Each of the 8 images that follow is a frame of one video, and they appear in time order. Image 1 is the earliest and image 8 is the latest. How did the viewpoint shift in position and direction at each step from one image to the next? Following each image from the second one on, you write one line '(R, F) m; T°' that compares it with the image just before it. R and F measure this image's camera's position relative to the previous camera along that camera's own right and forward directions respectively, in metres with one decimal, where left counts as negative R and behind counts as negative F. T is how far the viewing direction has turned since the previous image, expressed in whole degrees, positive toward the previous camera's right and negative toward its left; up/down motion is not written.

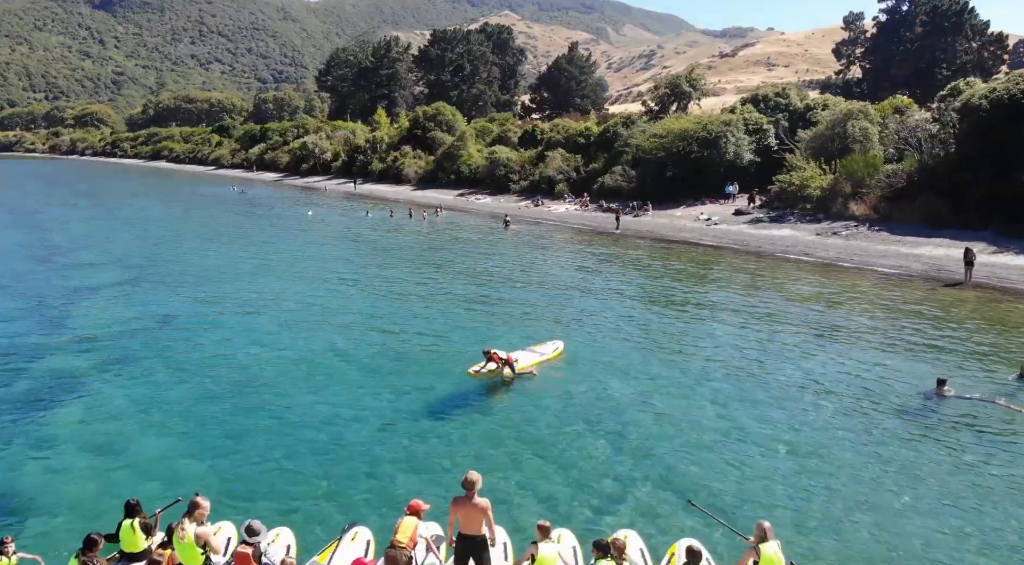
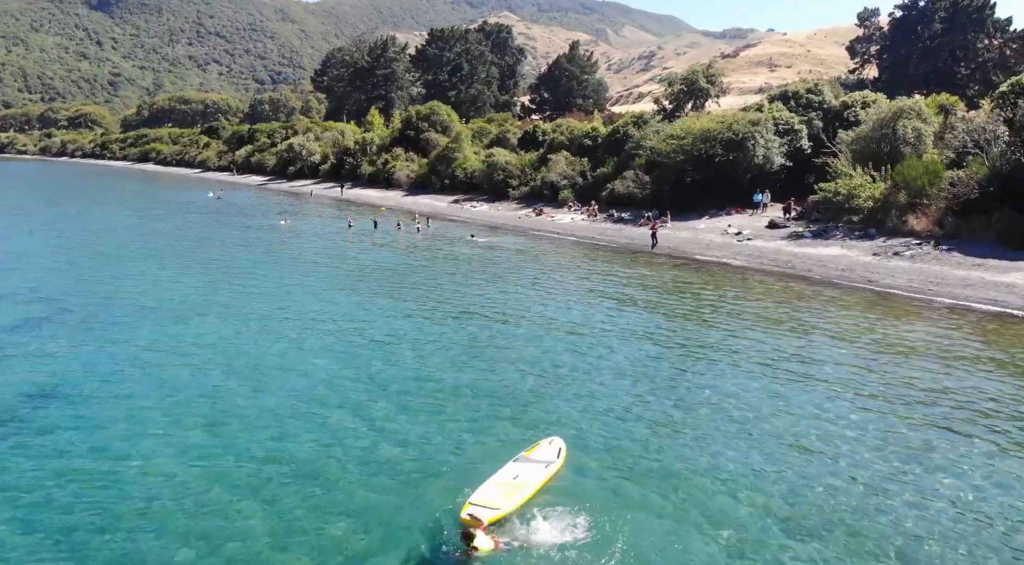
(0.0, +6.9) m; 0°
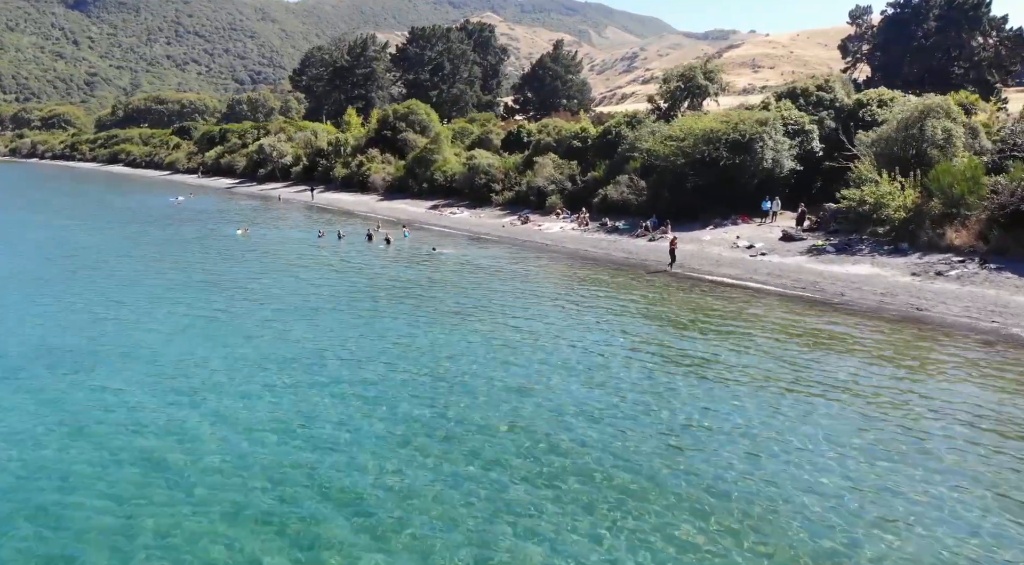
(0.0, +5.2) m; +1°
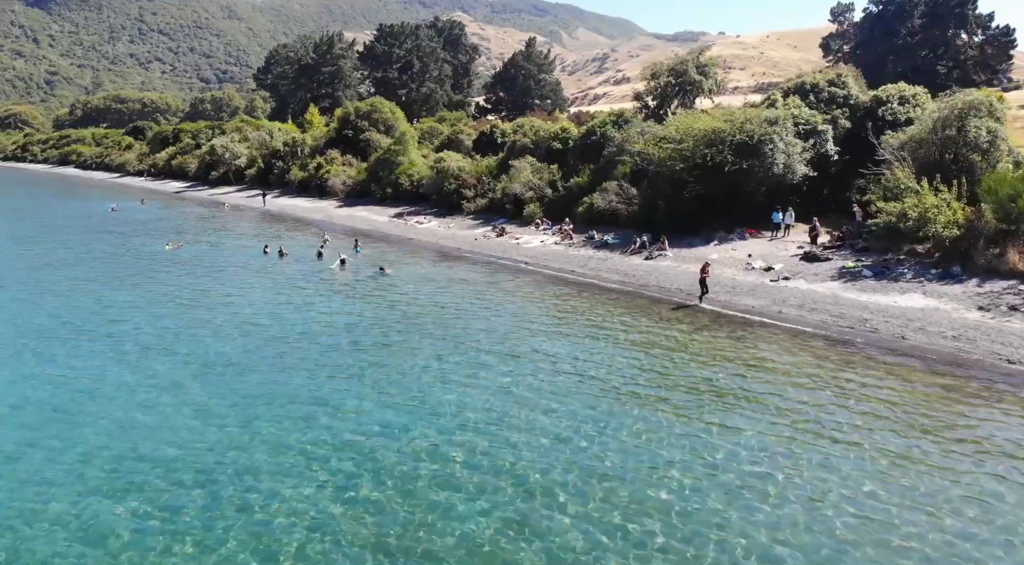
(-0.1, +6.5) m; +2°
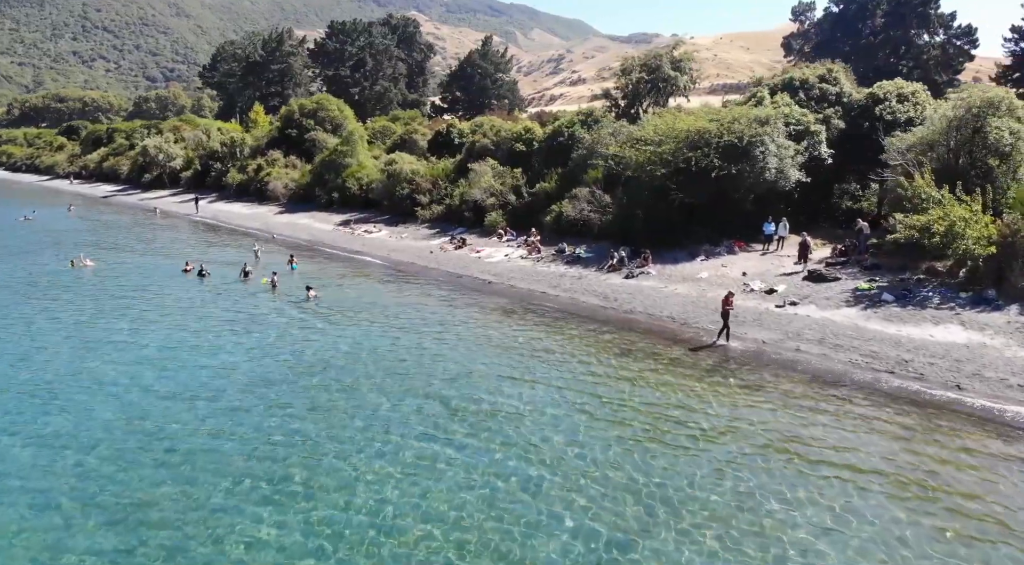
(-0.2, +5.1) m; +3°
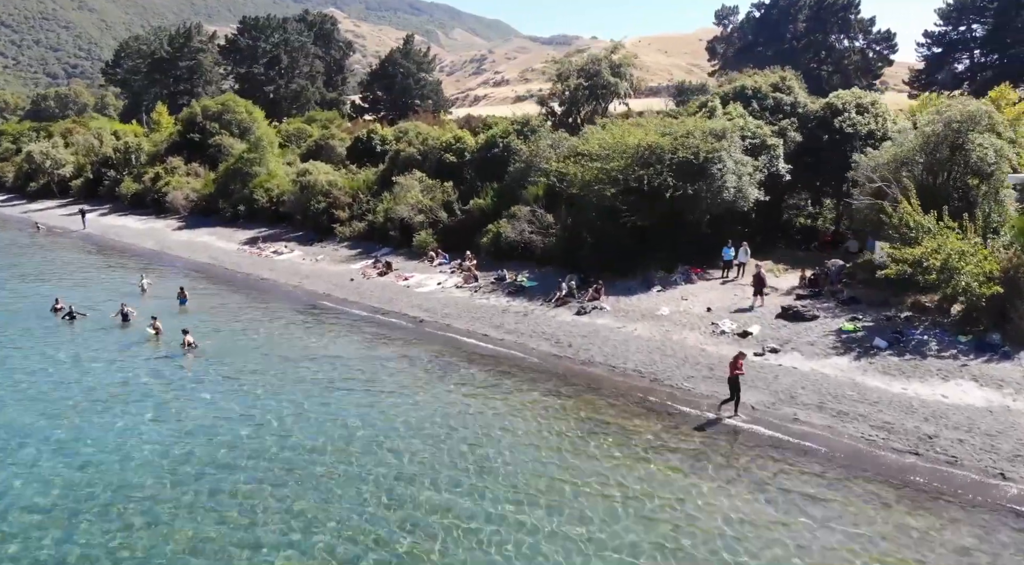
(-0.3, +4.5) m; +6°
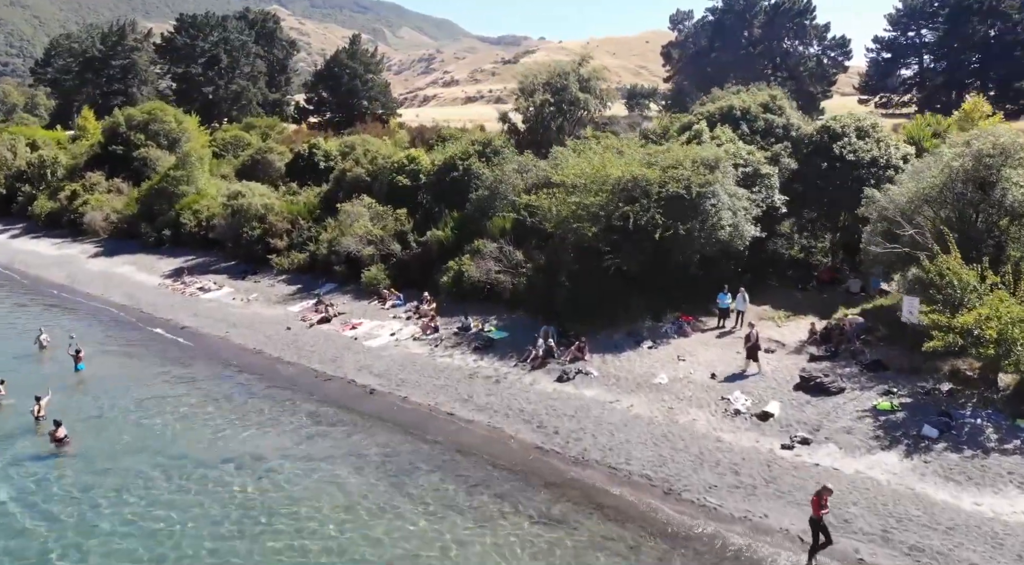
(-0.6, +4.6) m; +4°
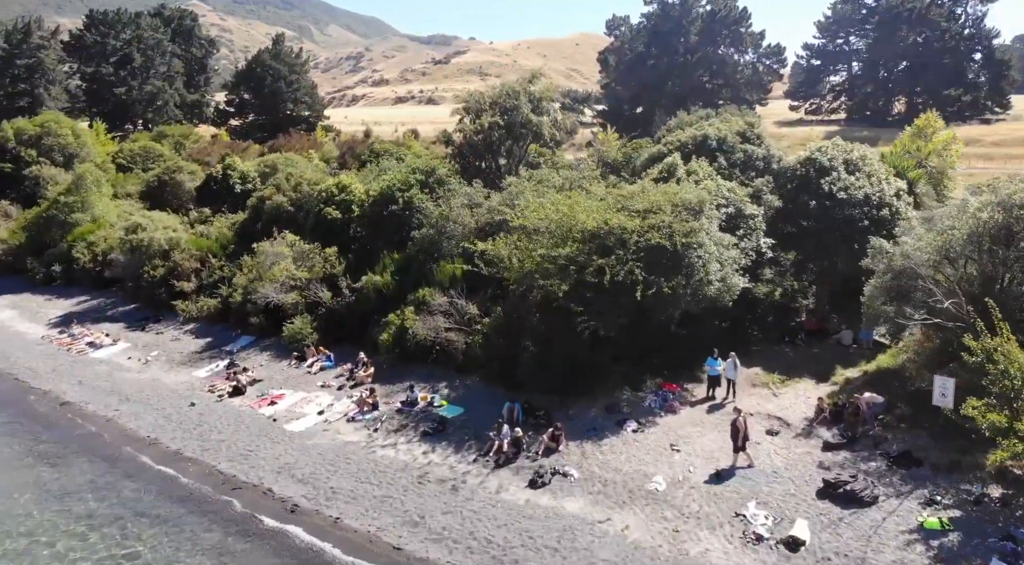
(-0.7, +4.7) m; +5°
